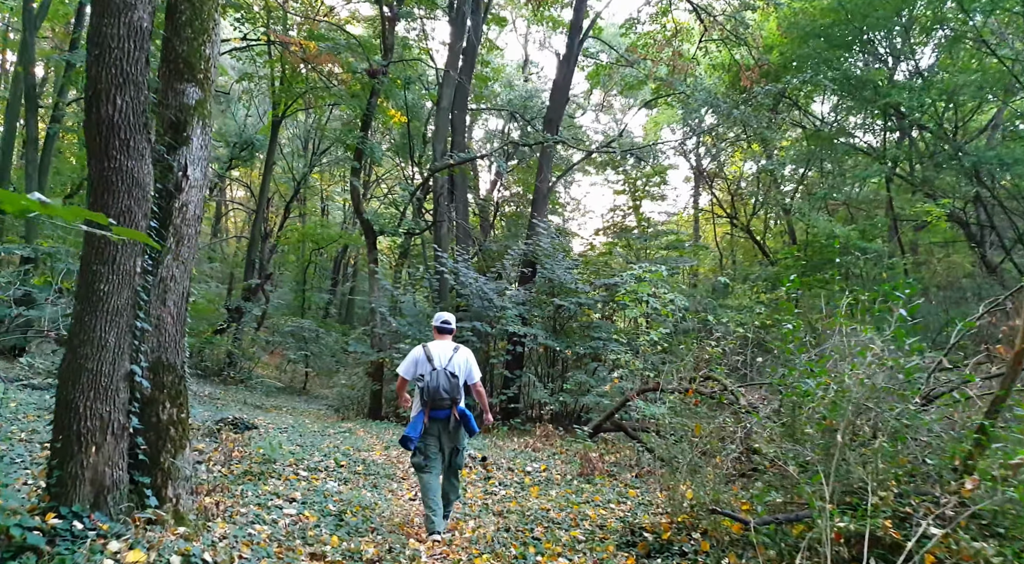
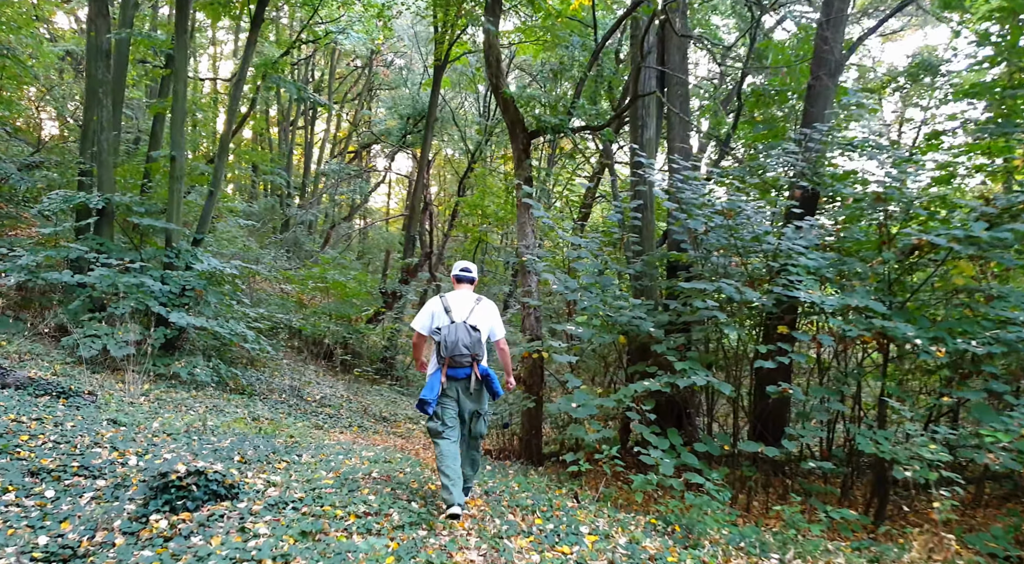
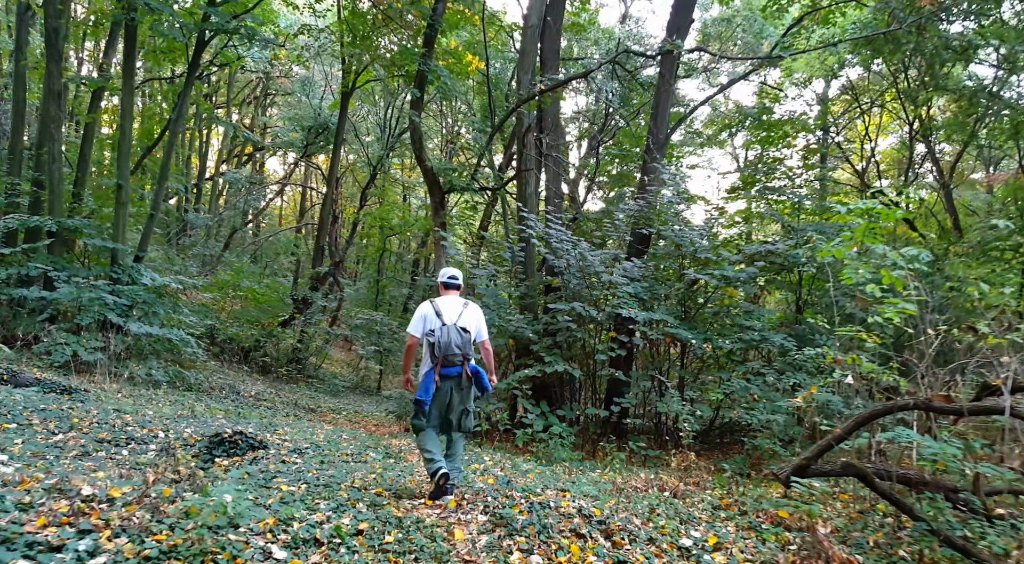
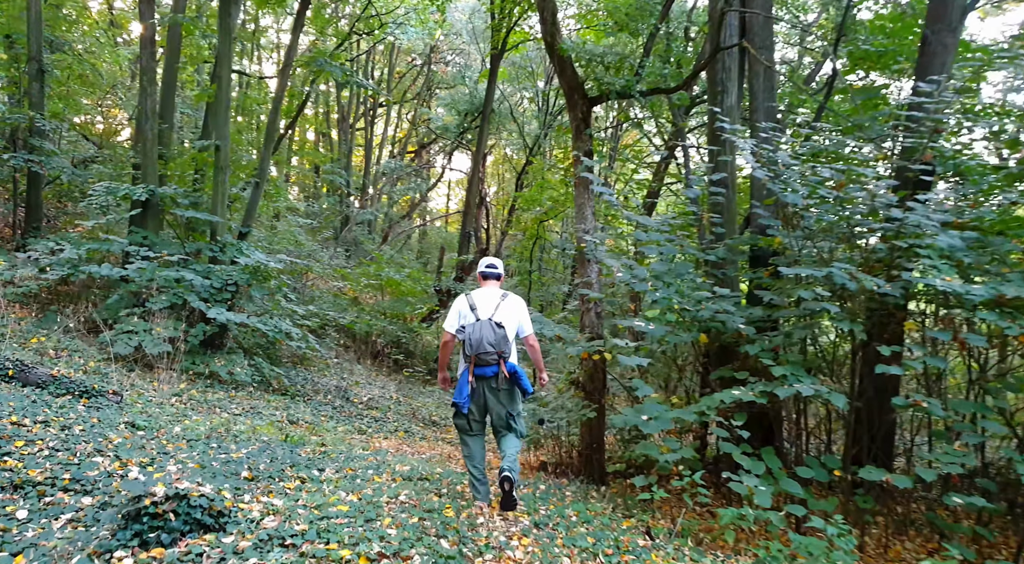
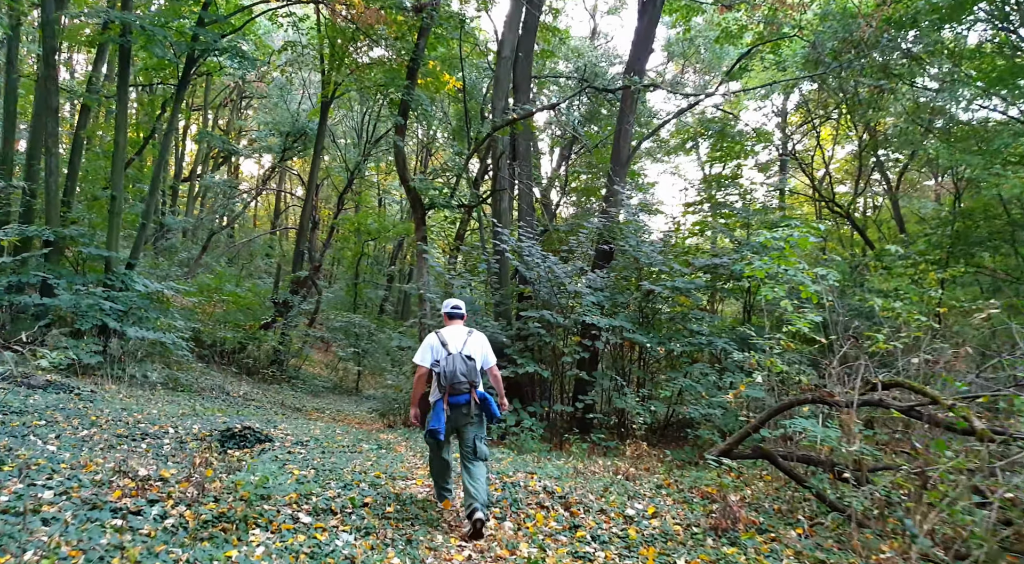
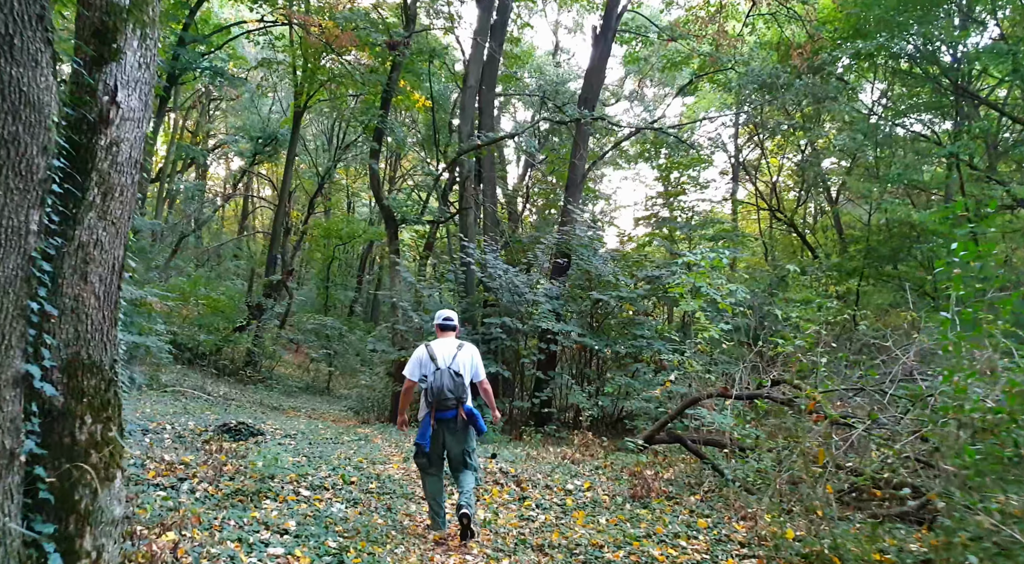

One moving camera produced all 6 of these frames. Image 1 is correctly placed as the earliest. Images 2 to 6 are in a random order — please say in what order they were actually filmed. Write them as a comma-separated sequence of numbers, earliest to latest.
6, 5, 3, 2, 4
